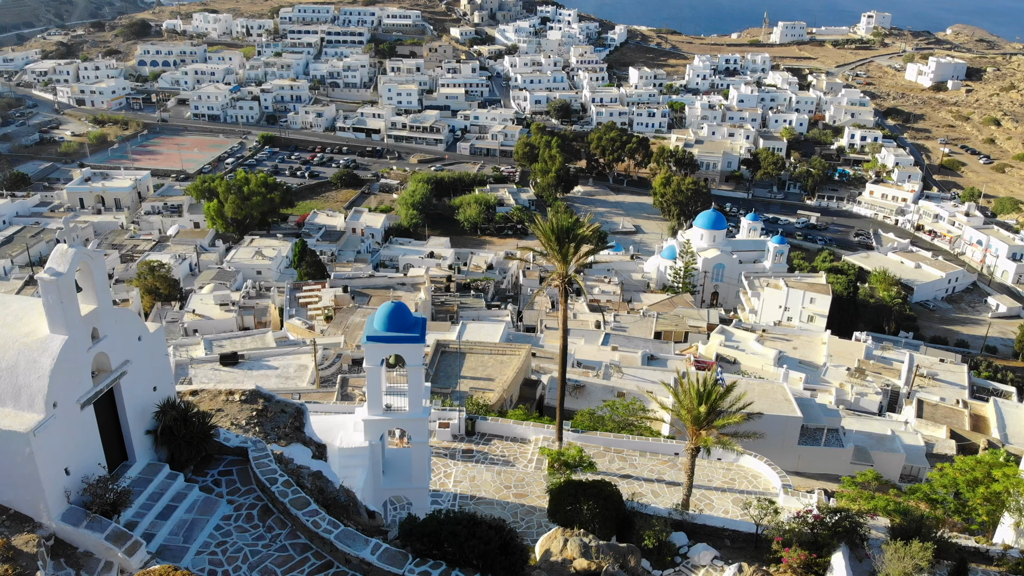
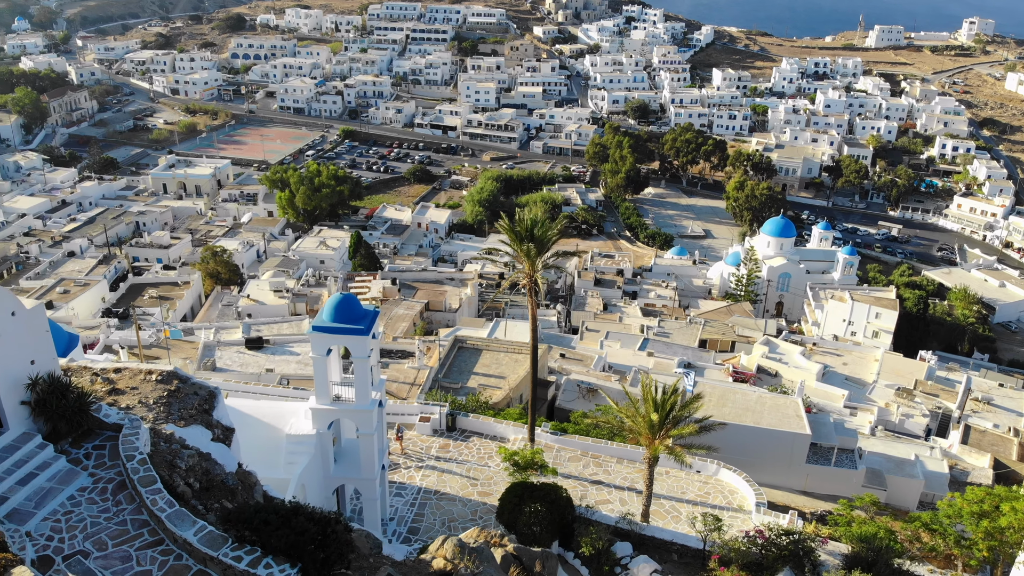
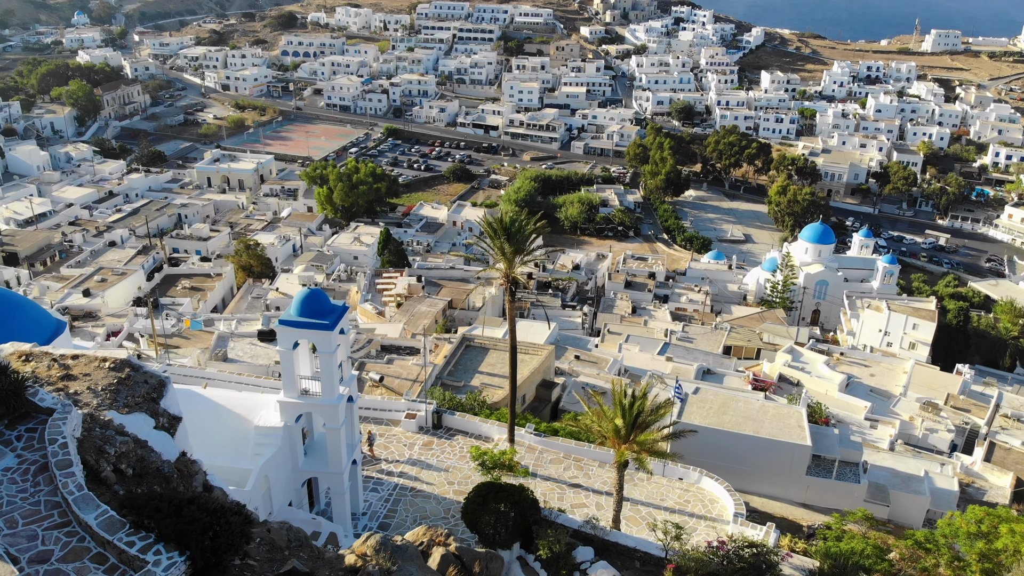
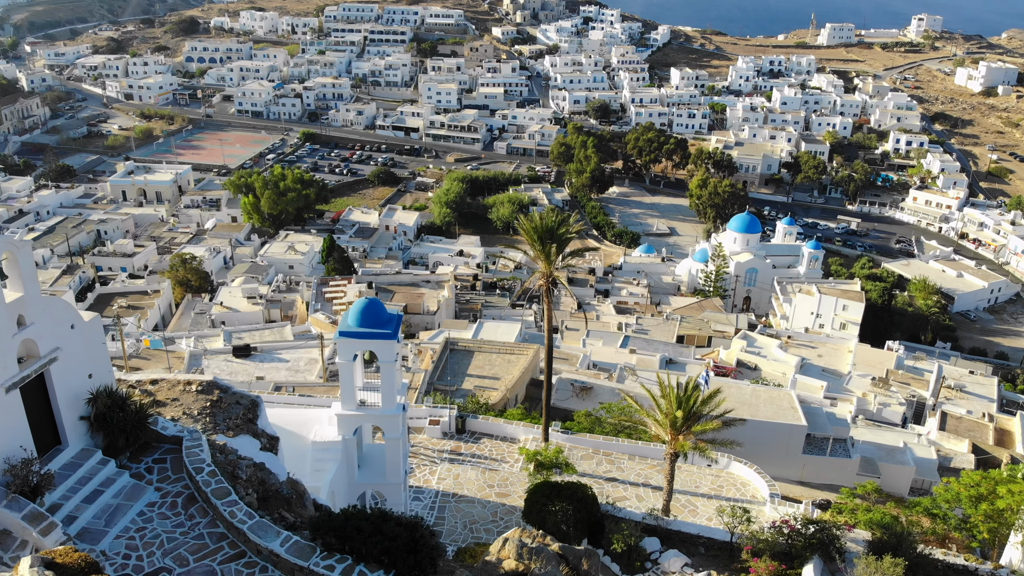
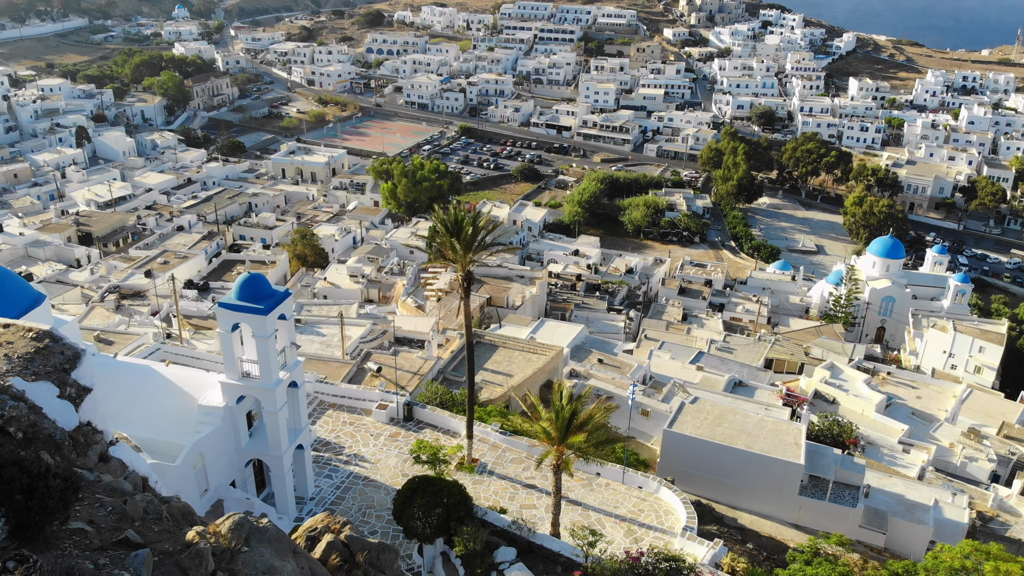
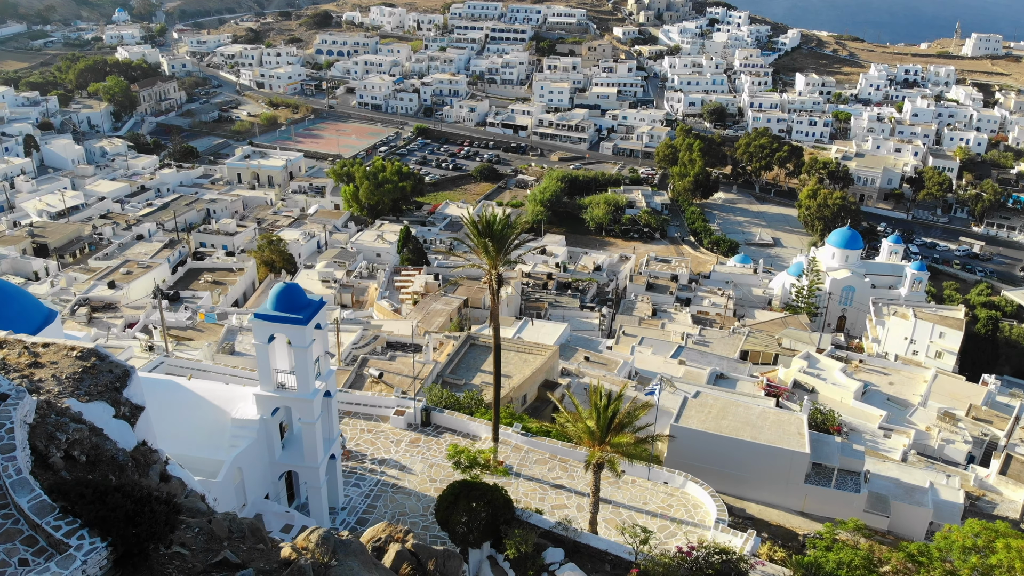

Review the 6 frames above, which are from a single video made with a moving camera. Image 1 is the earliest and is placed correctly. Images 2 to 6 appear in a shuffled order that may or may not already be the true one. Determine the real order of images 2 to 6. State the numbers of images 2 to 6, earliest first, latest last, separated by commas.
4, 2, 3, 6, 5
